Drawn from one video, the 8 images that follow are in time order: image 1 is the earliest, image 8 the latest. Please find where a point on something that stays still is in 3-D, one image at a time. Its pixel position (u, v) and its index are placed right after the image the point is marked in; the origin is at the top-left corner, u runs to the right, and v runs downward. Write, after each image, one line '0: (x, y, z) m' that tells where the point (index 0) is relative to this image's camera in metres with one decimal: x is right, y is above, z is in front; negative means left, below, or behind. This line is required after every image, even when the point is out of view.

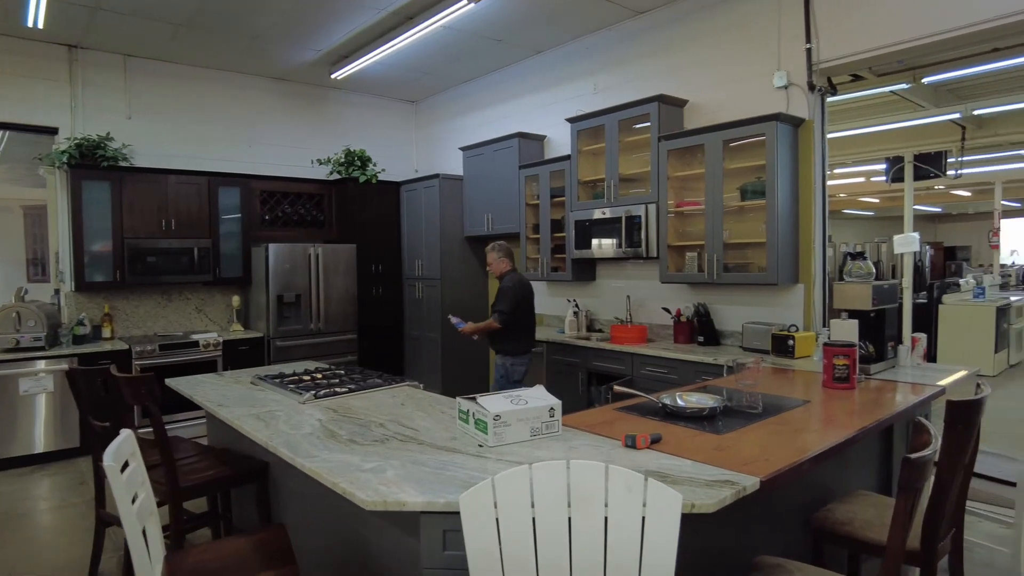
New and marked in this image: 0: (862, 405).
0: (+1.3, -0.4, +2.4) m
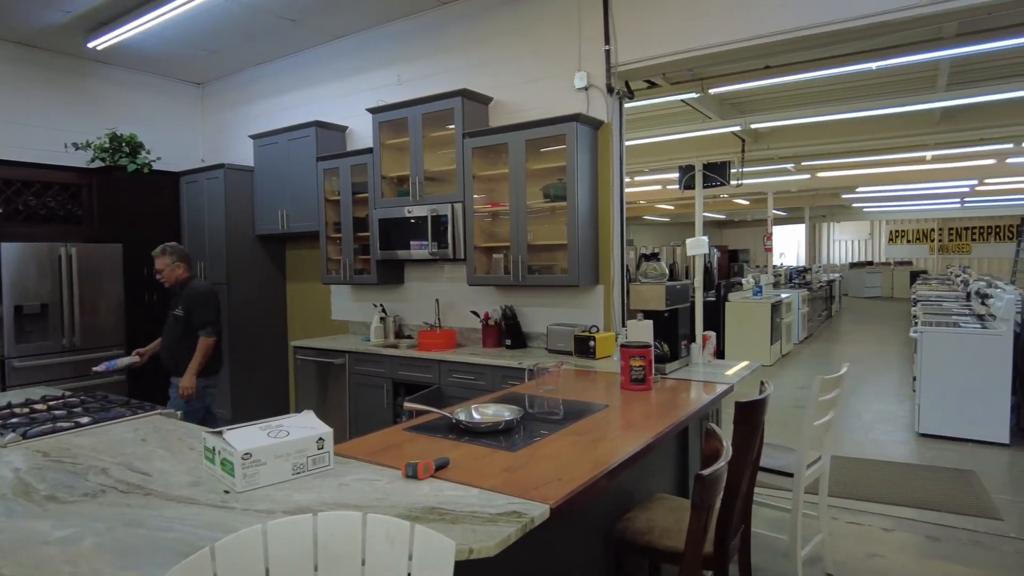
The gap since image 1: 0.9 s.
0: (+0.5, -0.4, +2.4) m
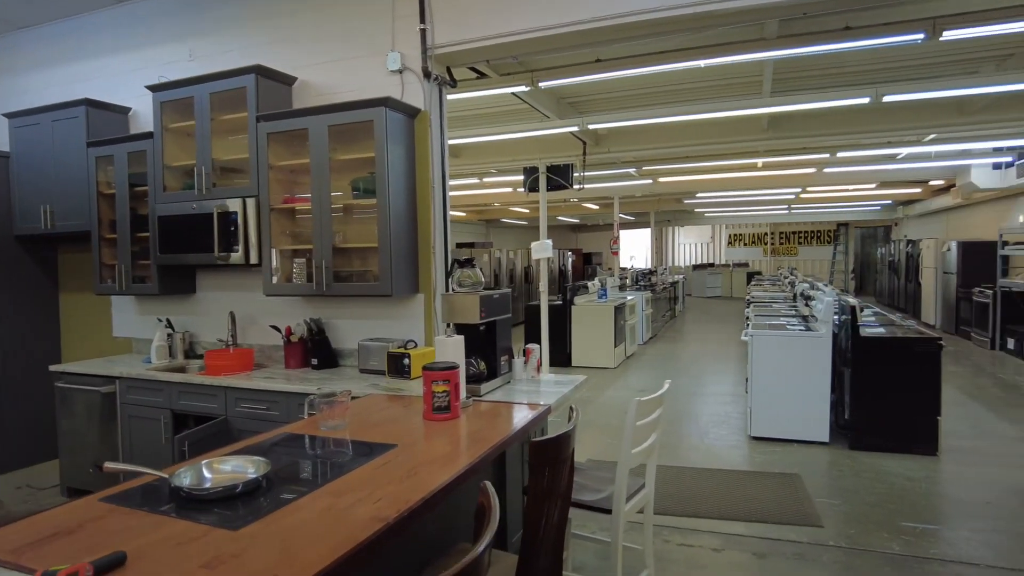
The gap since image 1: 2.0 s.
0: (-0.2, -0.5, +2.0) m
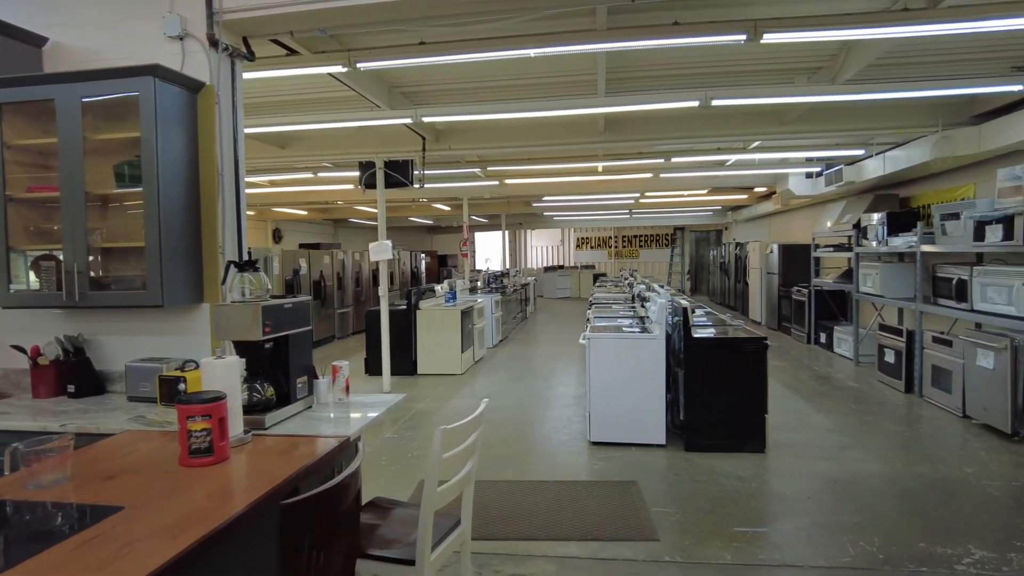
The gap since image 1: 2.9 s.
0: (-0.7, -0.5, +1.6) m
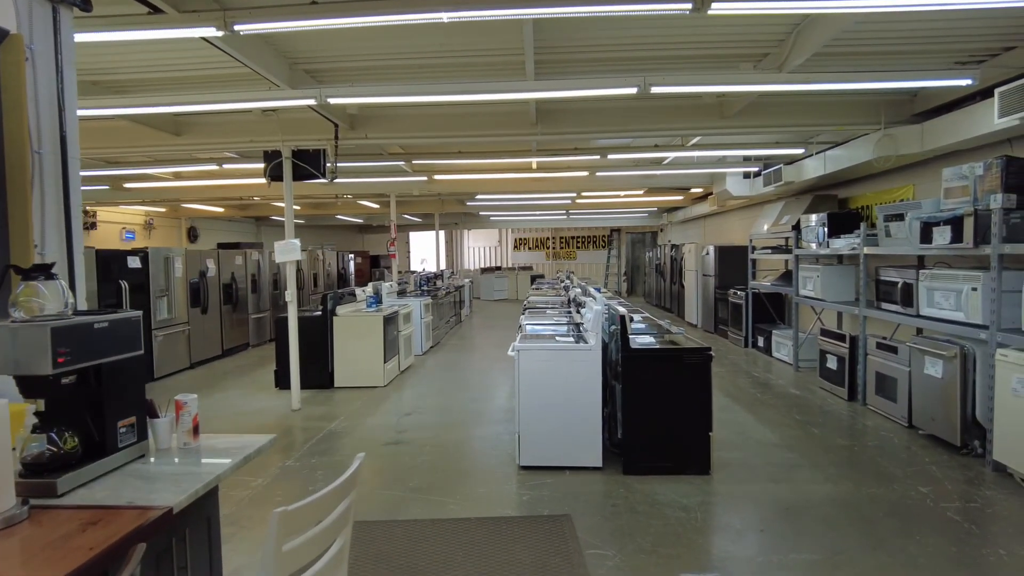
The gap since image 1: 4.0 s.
0: (-0.9, -0.5, +1.0) m
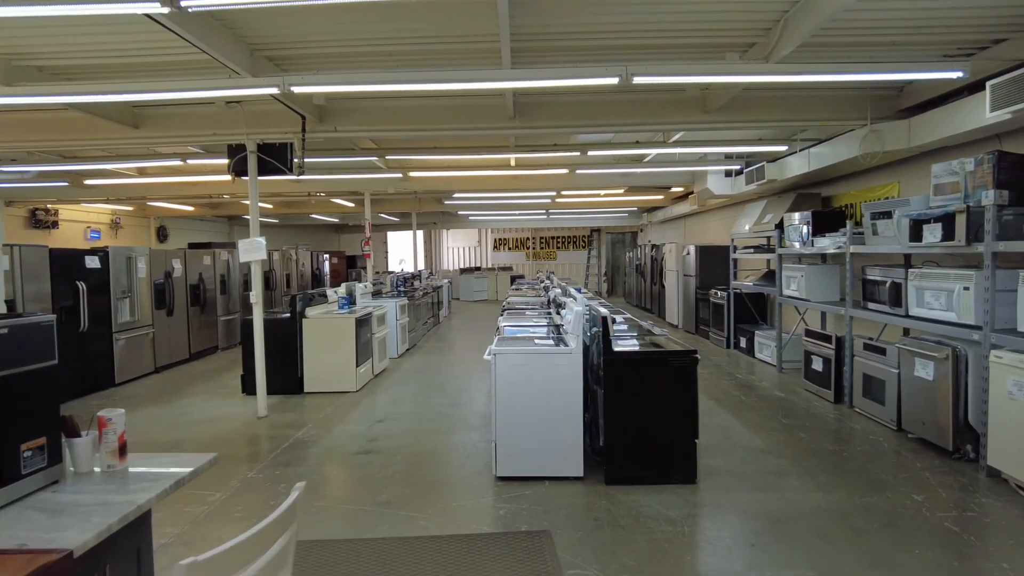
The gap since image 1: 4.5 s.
0: (-1.0, -0.5, +0.8) m
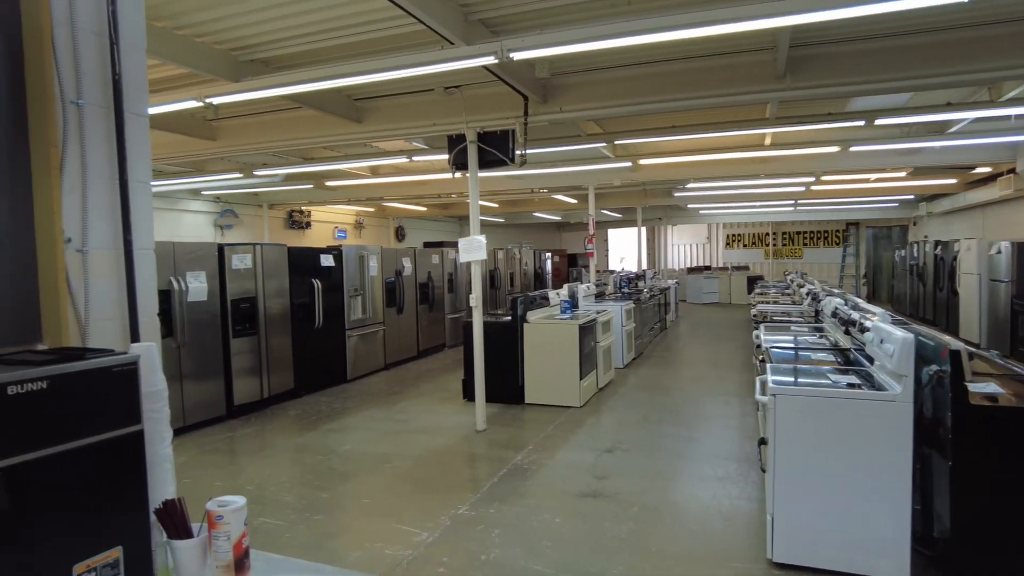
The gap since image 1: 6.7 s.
0: (-0.7, -0.6, +0.2) m
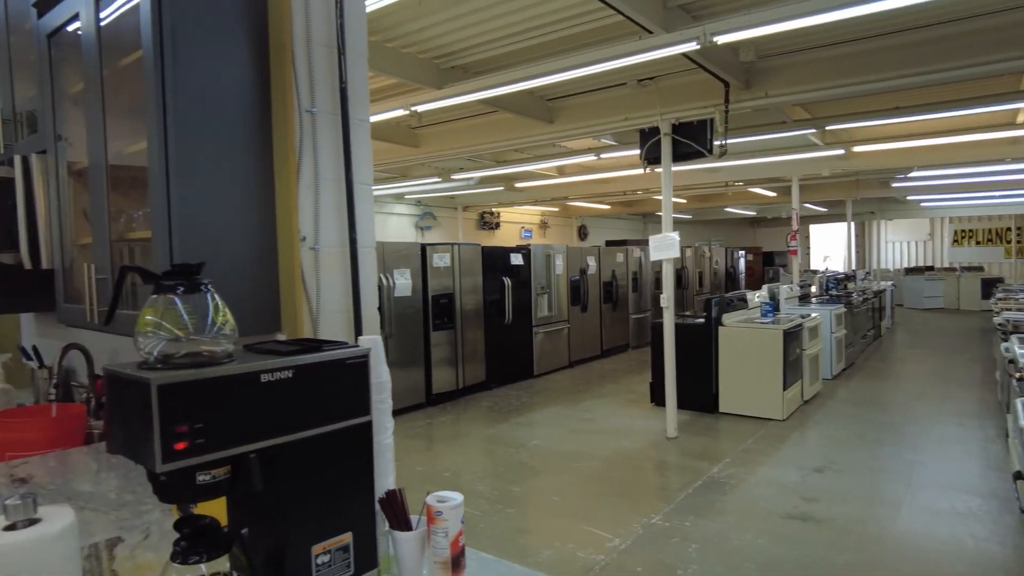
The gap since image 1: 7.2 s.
0: (-0.6, -0.5, +0.3) m
